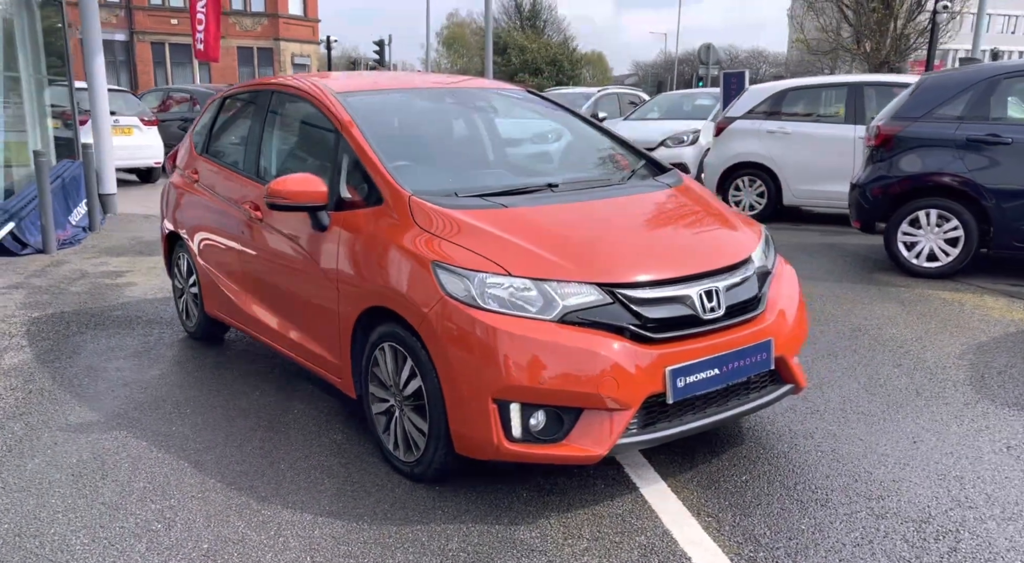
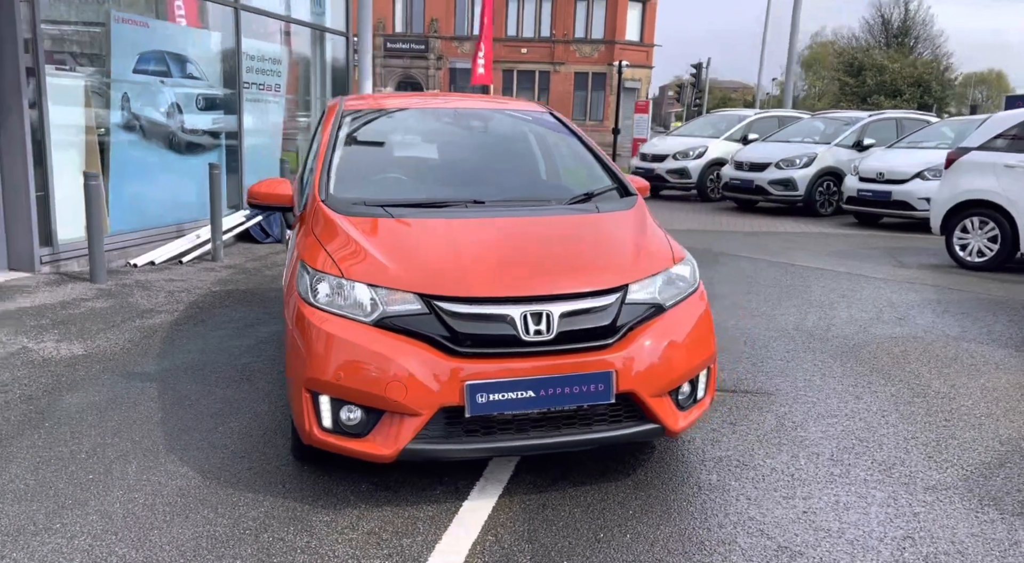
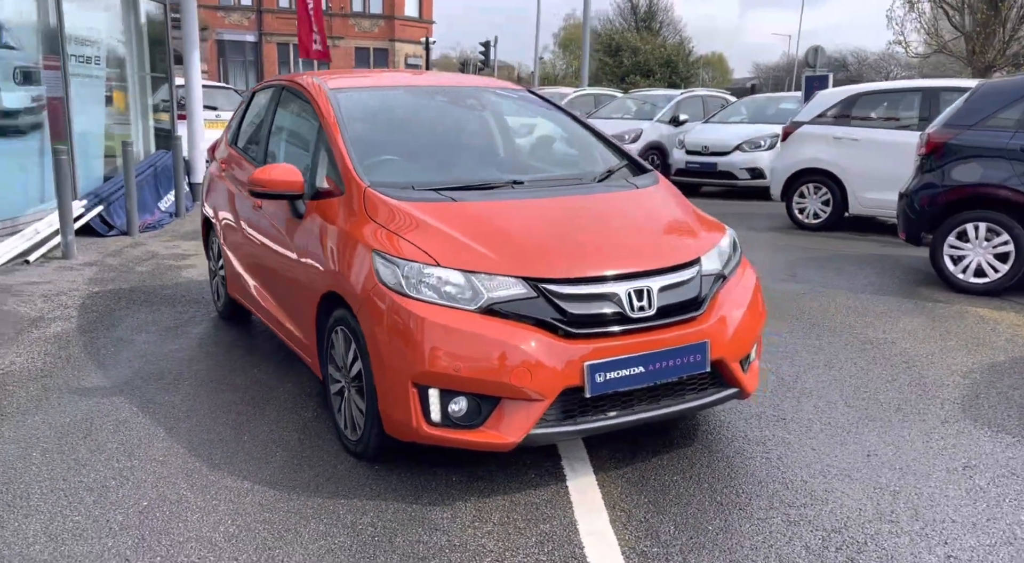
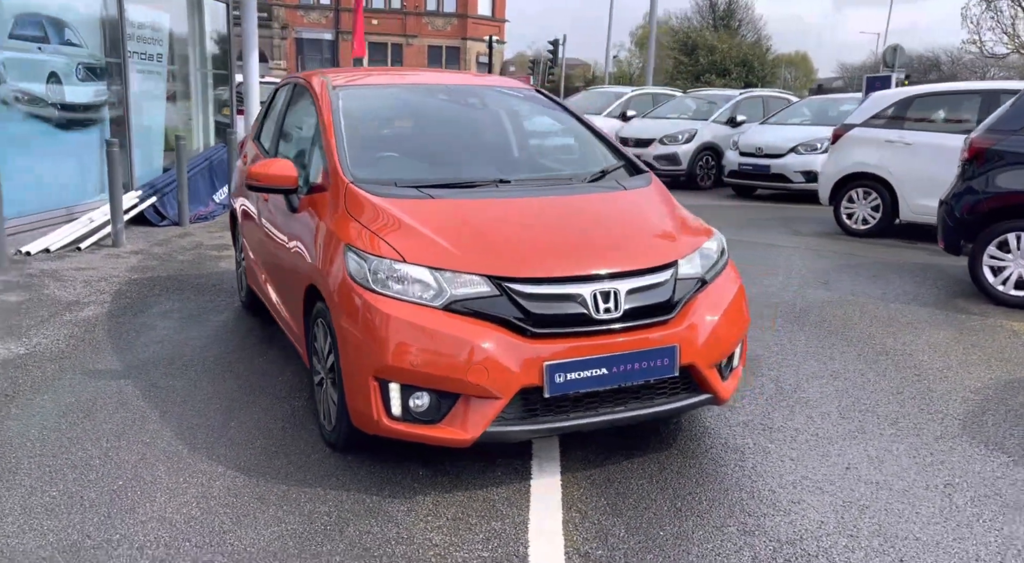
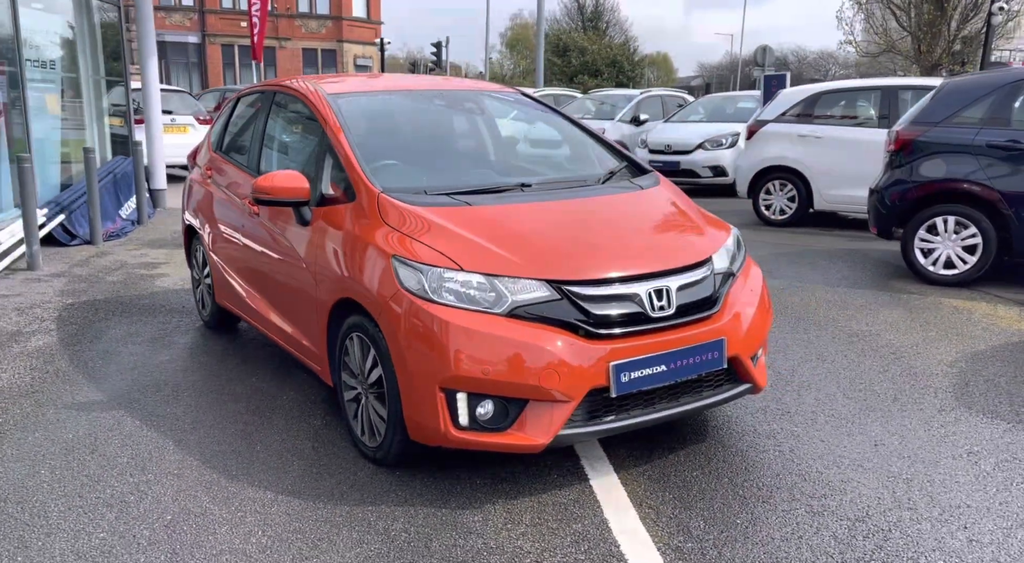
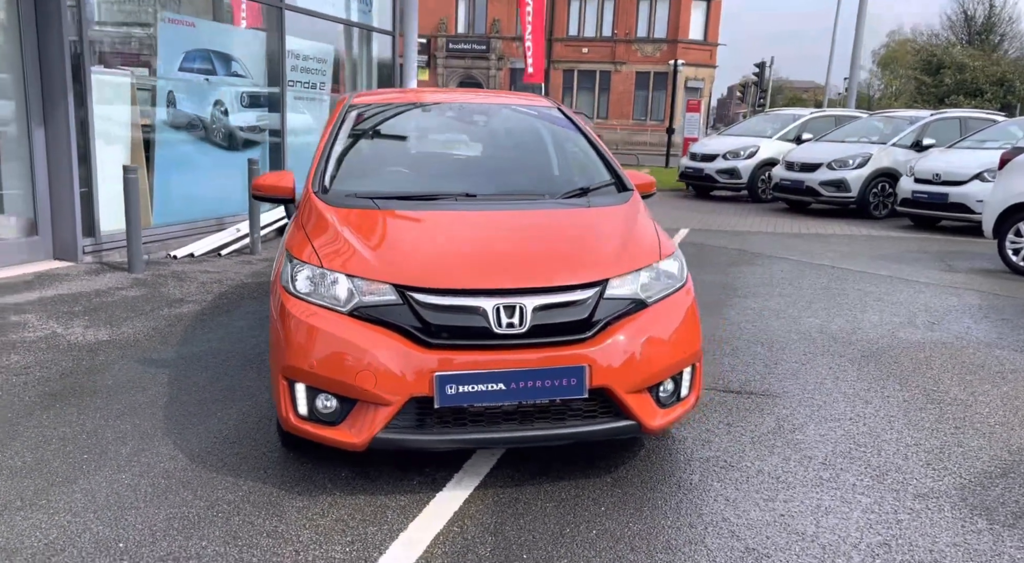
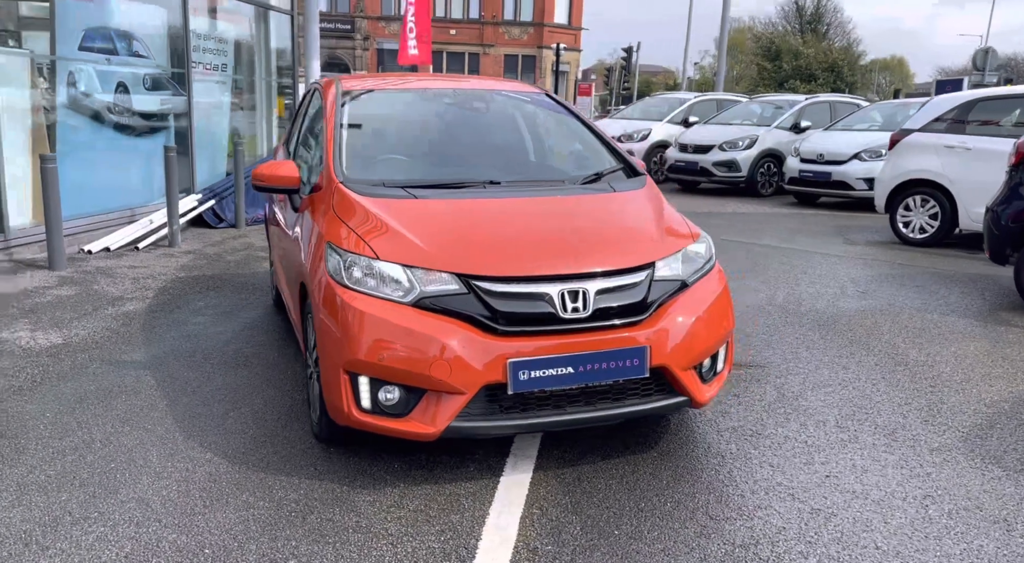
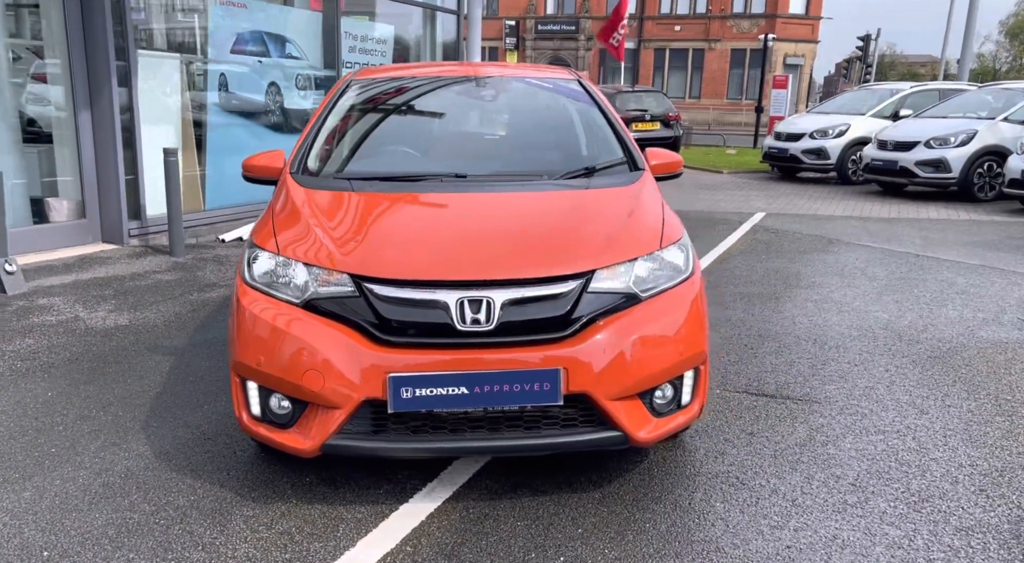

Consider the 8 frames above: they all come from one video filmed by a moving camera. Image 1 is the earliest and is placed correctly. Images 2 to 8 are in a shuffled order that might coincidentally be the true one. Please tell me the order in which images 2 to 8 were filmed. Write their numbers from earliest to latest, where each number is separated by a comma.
5, 3, 4, 7, 2, 6, 8
